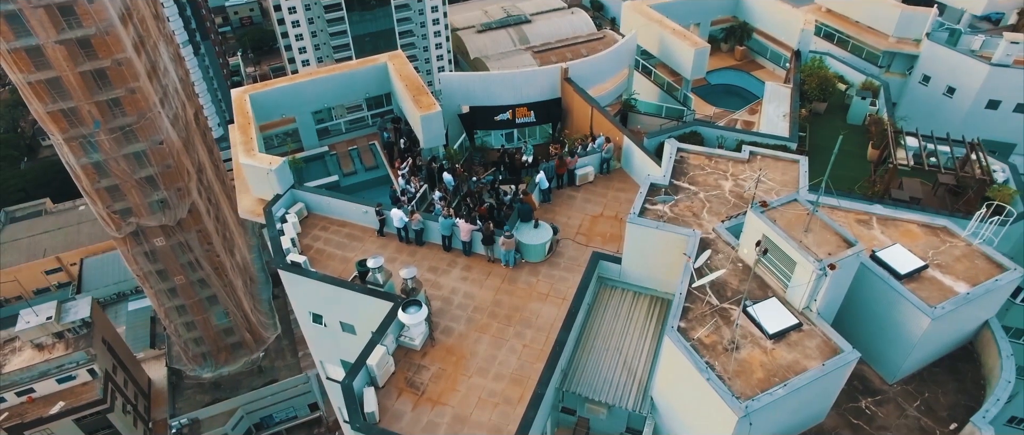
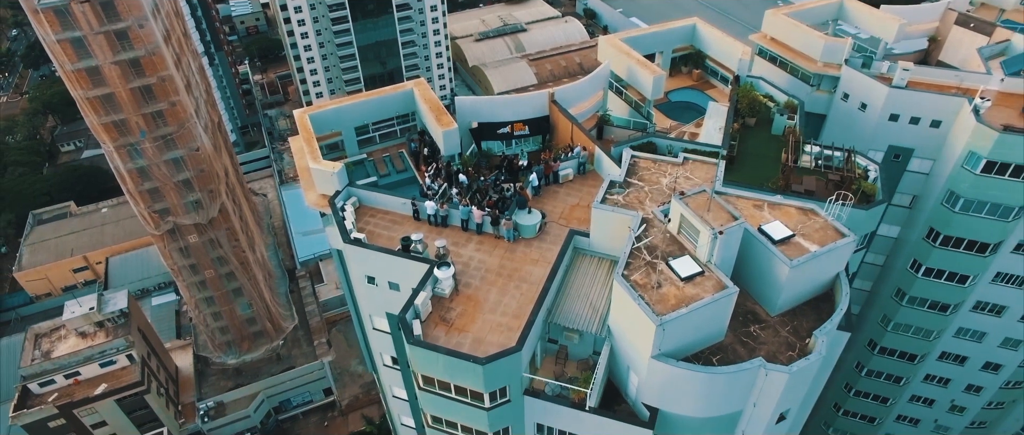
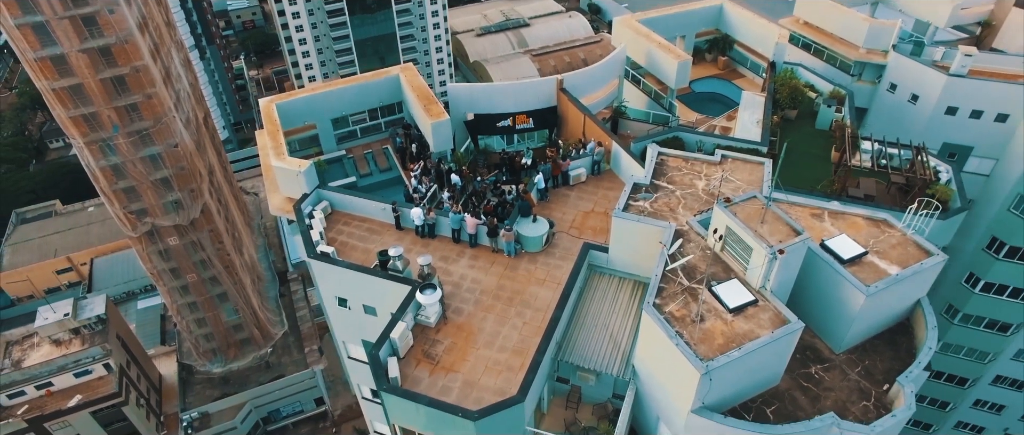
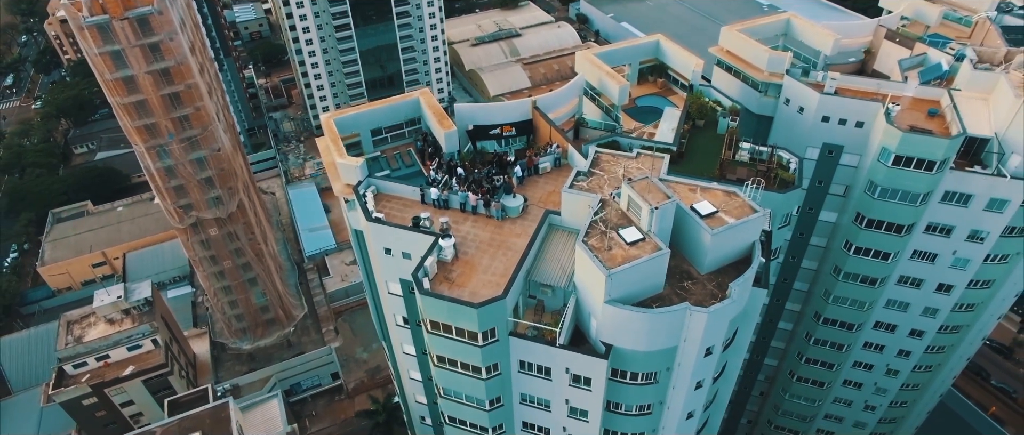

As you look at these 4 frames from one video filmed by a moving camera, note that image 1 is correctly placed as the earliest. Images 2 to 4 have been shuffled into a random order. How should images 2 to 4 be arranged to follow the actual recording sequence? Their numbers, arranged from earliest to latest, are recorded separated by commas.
3, 2, 4
